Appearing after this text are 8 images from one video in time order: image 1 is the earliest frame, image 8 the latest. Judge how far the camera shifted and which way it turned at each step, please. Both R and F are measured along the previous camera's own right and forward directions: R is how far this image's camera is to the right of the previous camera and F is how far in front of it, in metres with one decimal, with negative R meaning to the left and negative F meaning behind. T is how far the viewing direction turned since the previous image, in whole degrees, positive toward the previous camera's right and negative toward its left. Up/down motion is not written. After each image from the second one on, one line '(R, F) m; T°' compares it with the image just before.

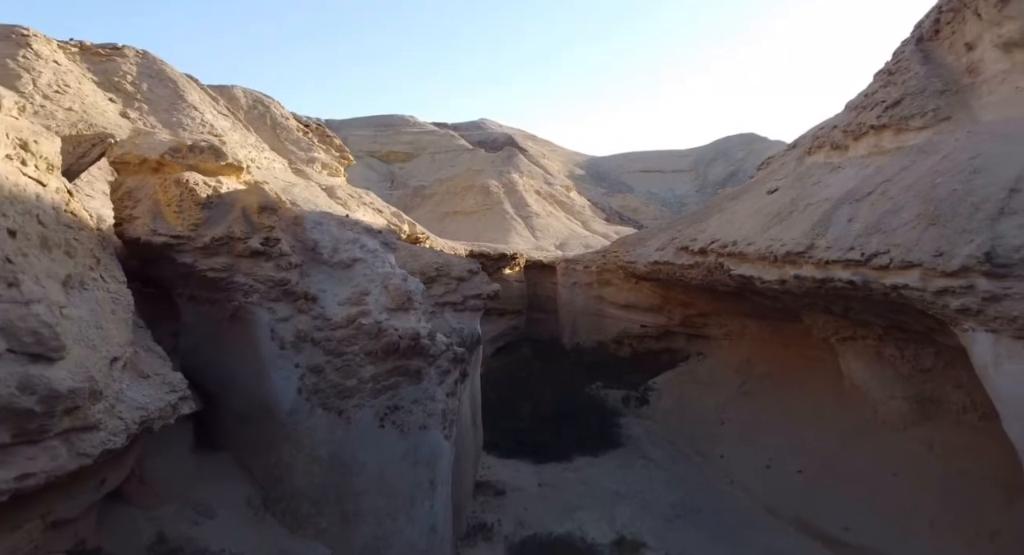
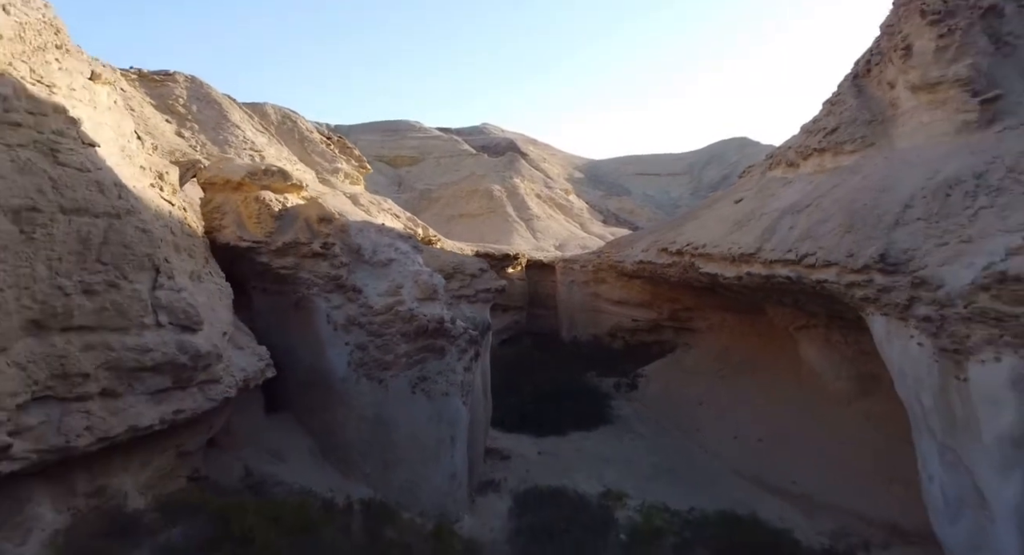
(0.0, -0.8) m; 0°
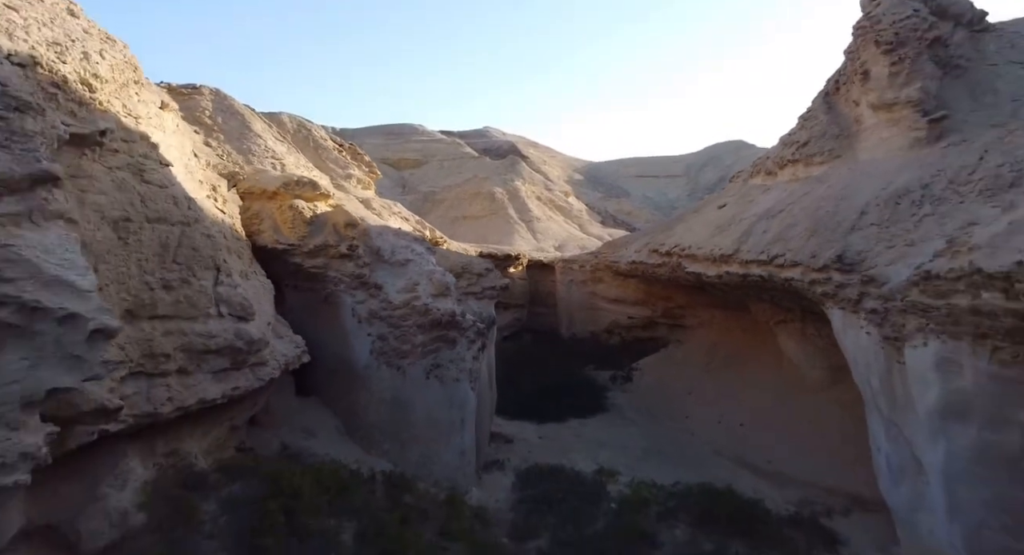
(0.0, -0.5) m; 0°
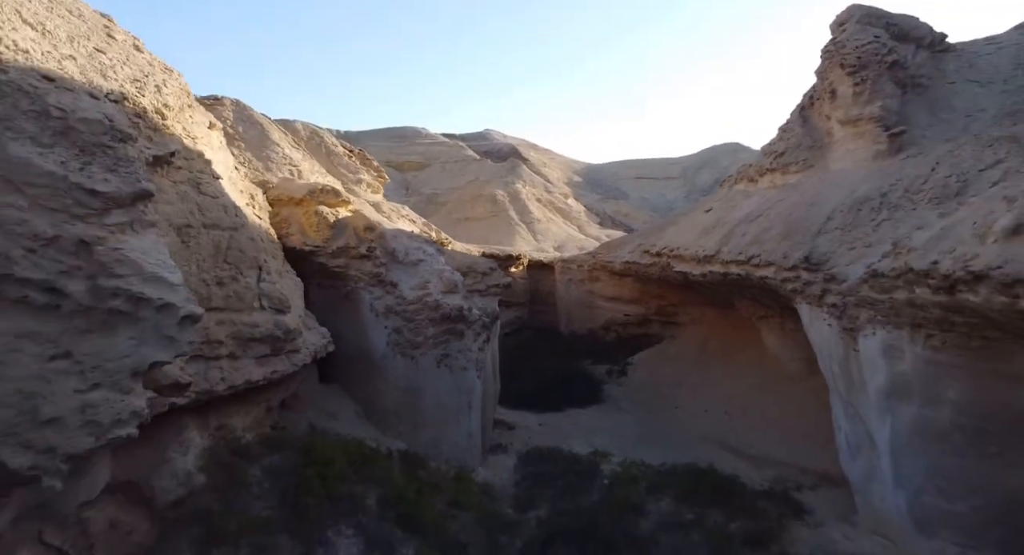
(0.0, -0.5) m; 0°
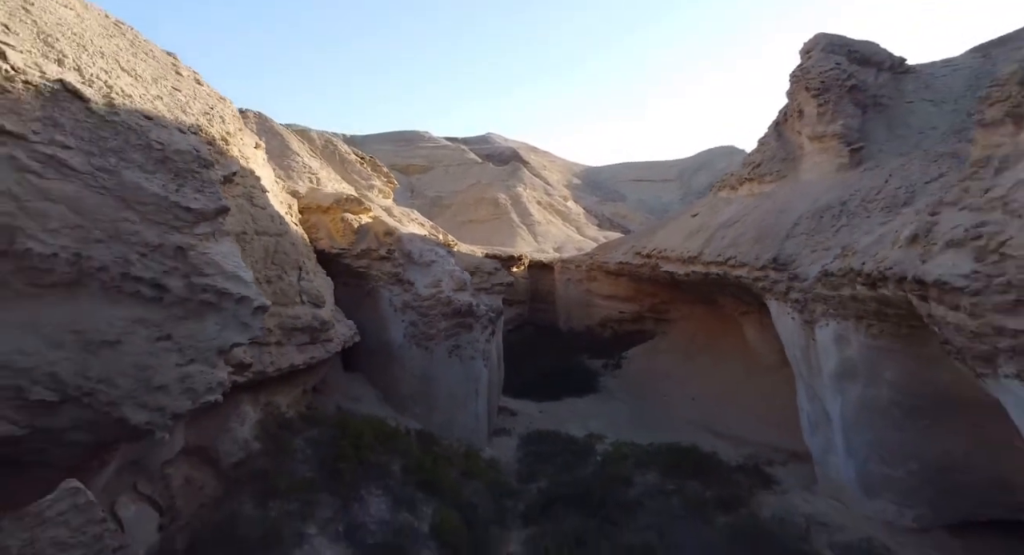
(0.0, -0.6) m; 0°
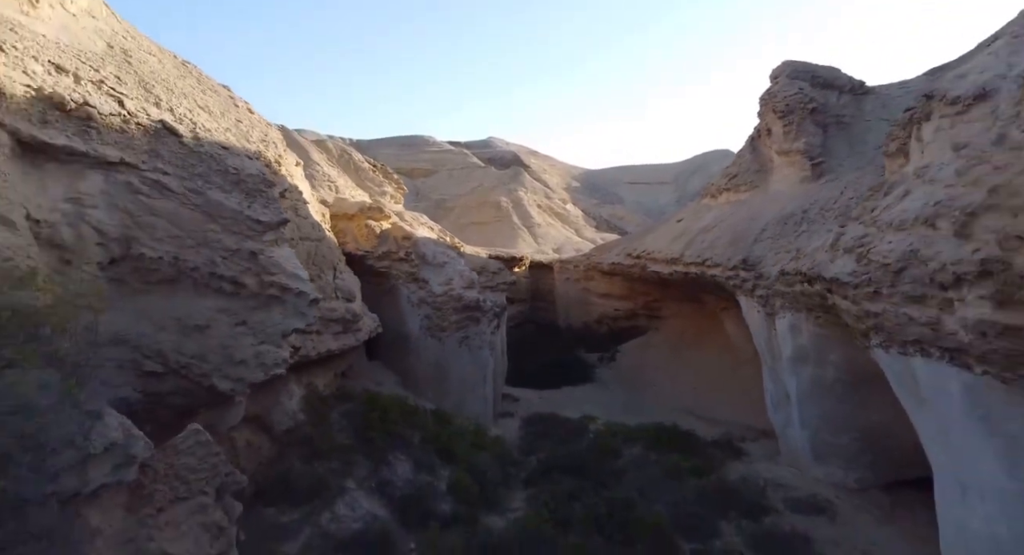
(0.0, -0.8) m; 0°
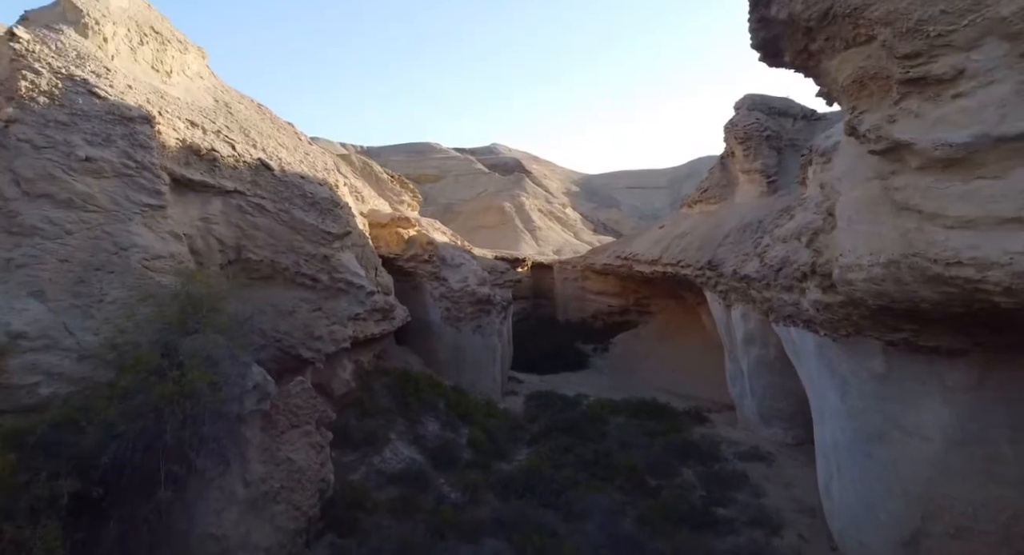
(-0.1, -1.2) m; 0°
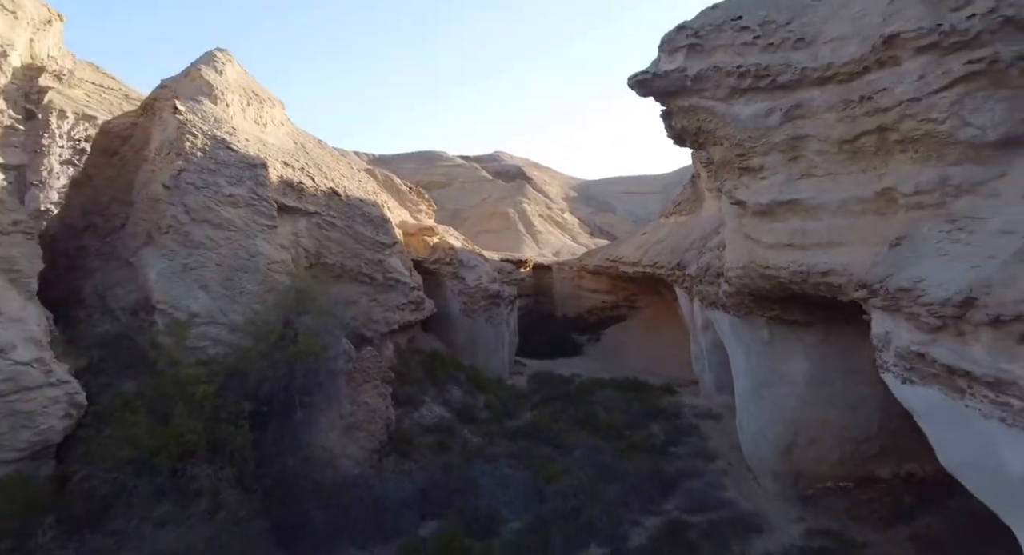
(-0.1, -1.6) m; 0°
